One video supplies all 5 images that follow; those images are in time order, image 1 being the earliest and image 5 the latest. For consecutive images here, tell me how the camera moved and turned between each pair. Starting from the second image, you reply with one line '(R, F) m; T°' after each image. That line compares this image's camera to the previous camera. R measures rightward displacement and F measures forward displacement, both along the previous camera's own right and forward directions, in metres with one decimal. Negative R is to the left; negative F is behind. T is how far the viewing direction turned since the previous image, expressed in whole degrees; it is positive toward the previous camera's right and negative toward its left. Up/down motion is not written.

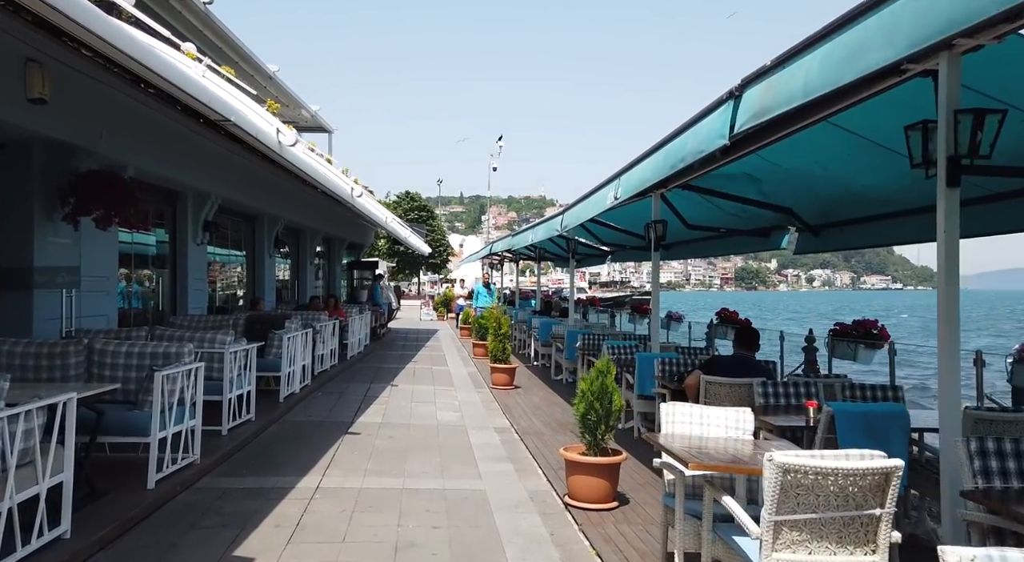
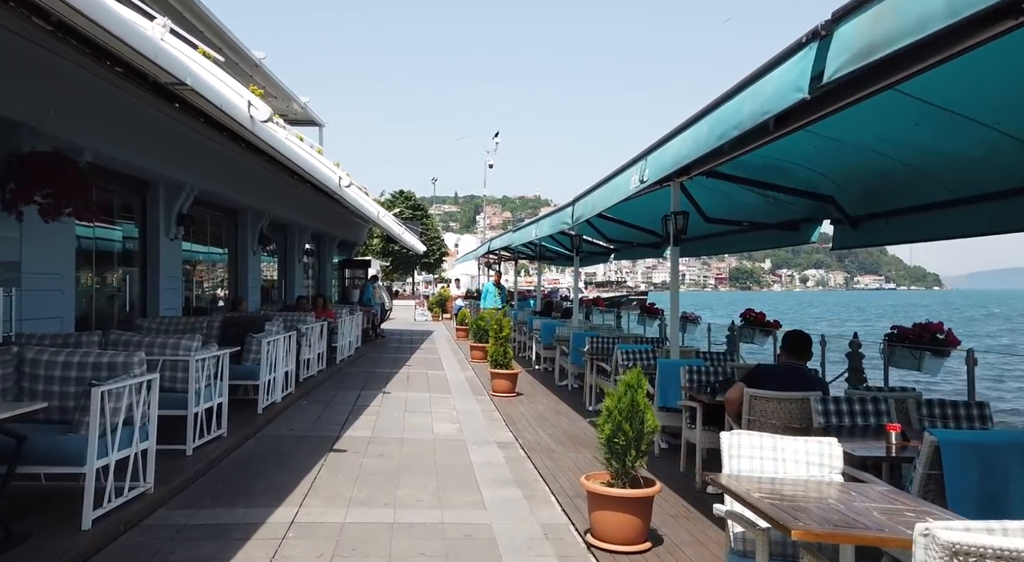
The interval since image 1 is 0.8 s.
(-0.1, +0.8) m; 0°
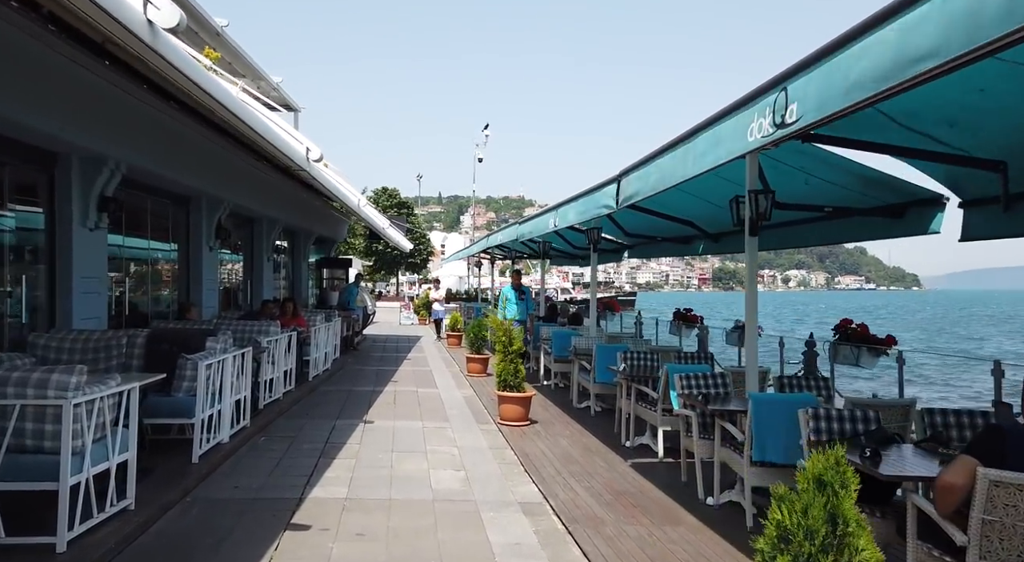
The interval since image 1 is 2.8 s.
(-0.4, +1.9) m; +1°
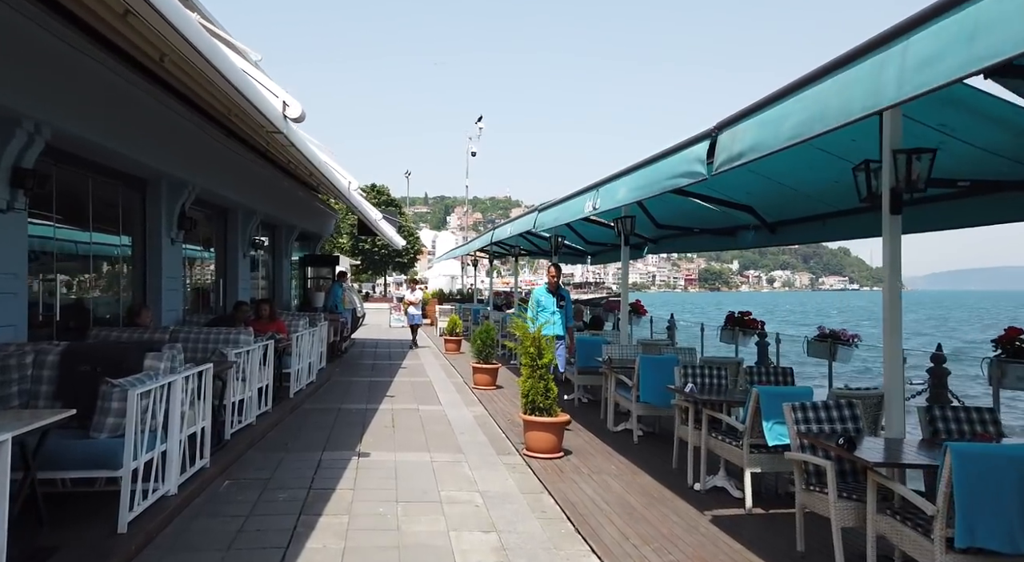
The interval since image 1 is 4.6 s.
(-0.4, +1.5) m; +1°
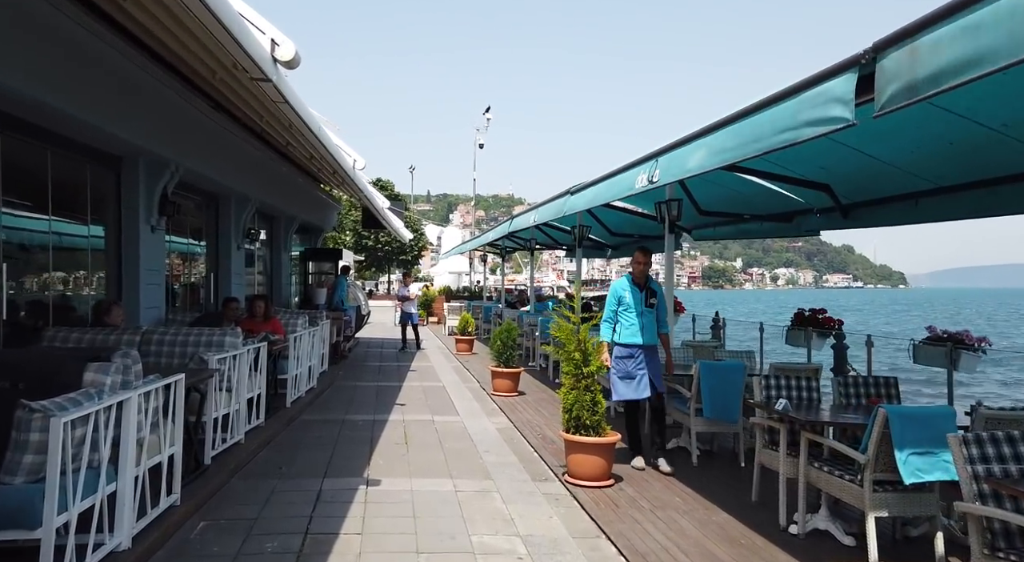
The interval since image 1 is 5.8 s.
(-0.3, +1.1) m; 0°
